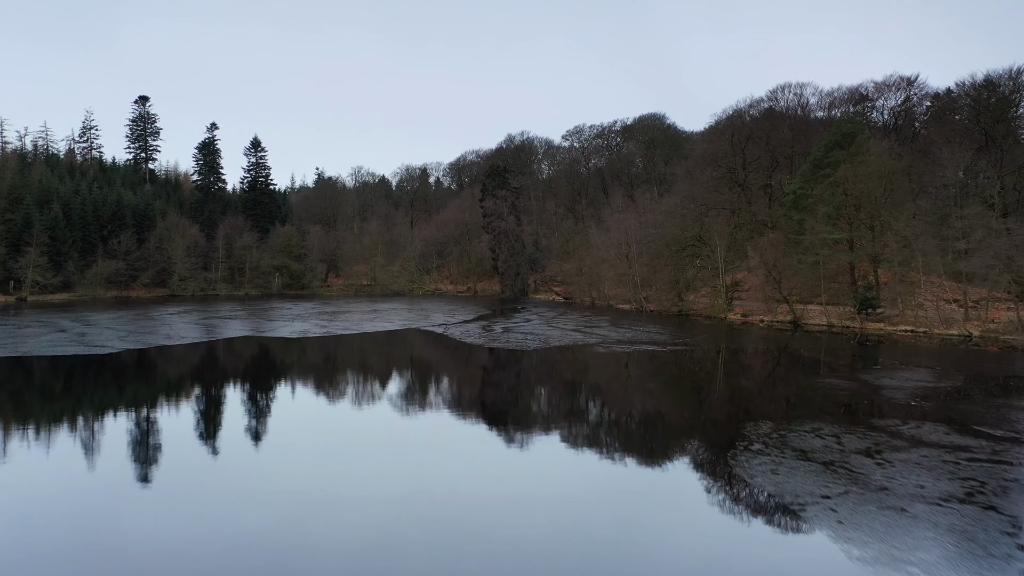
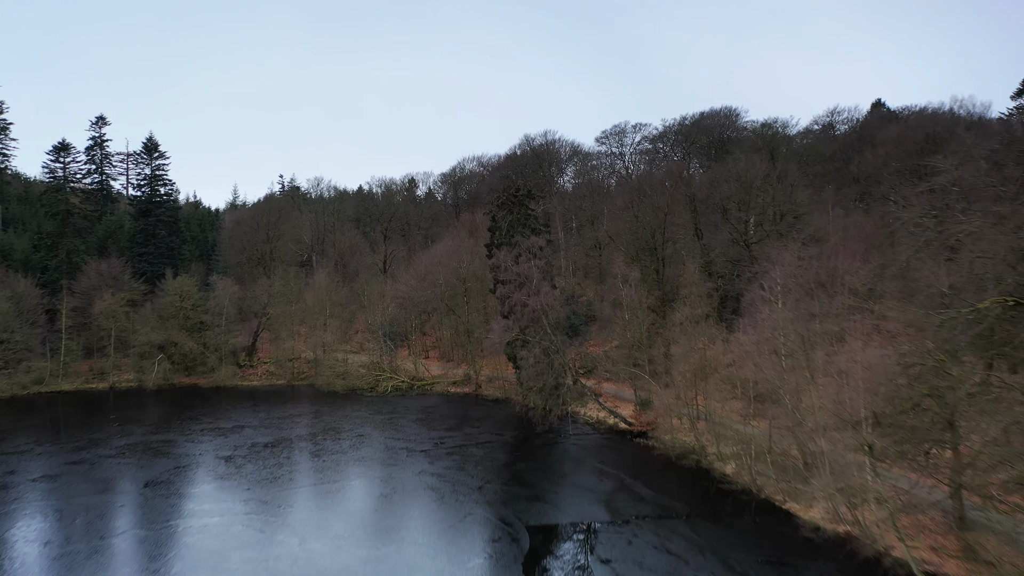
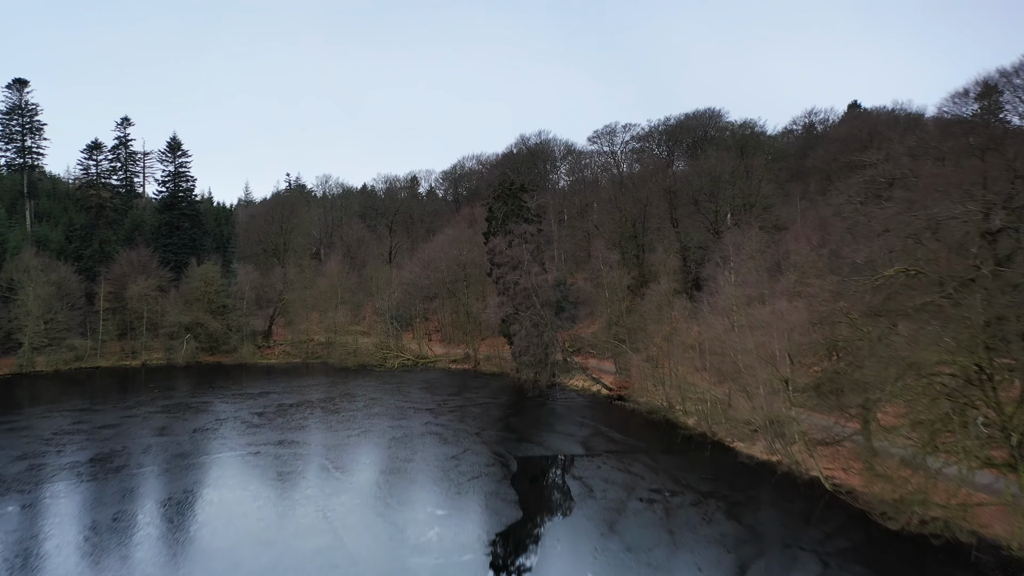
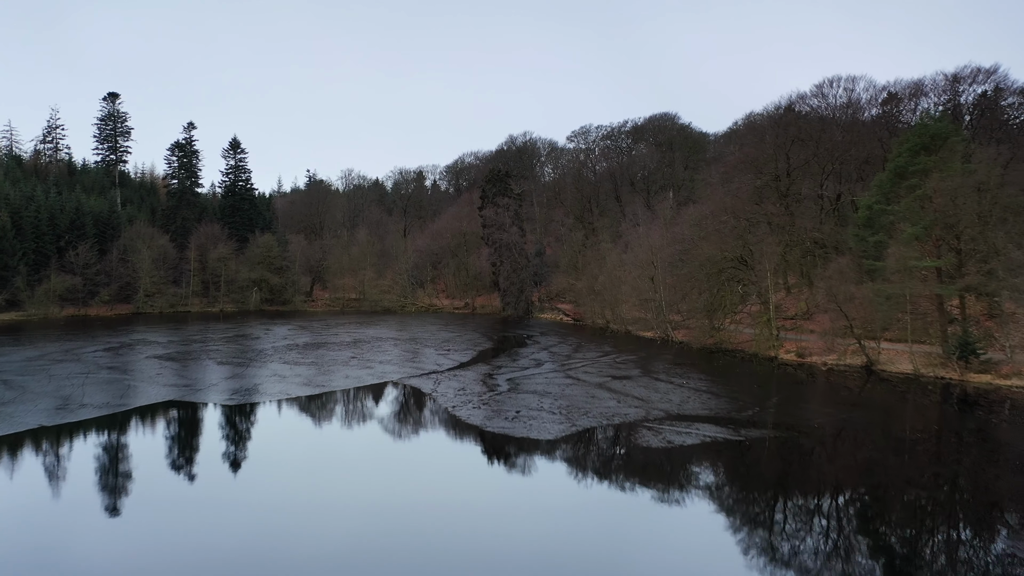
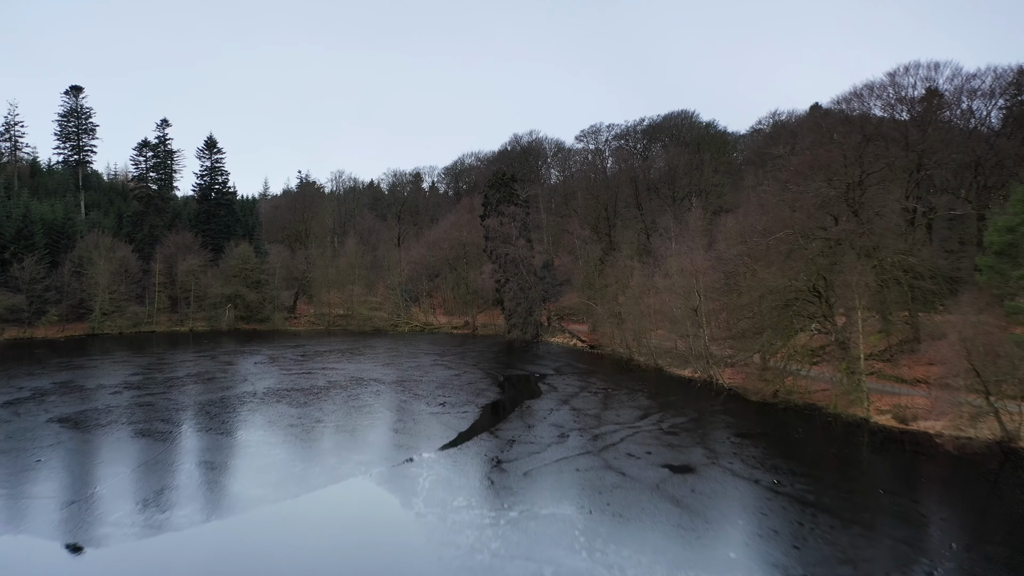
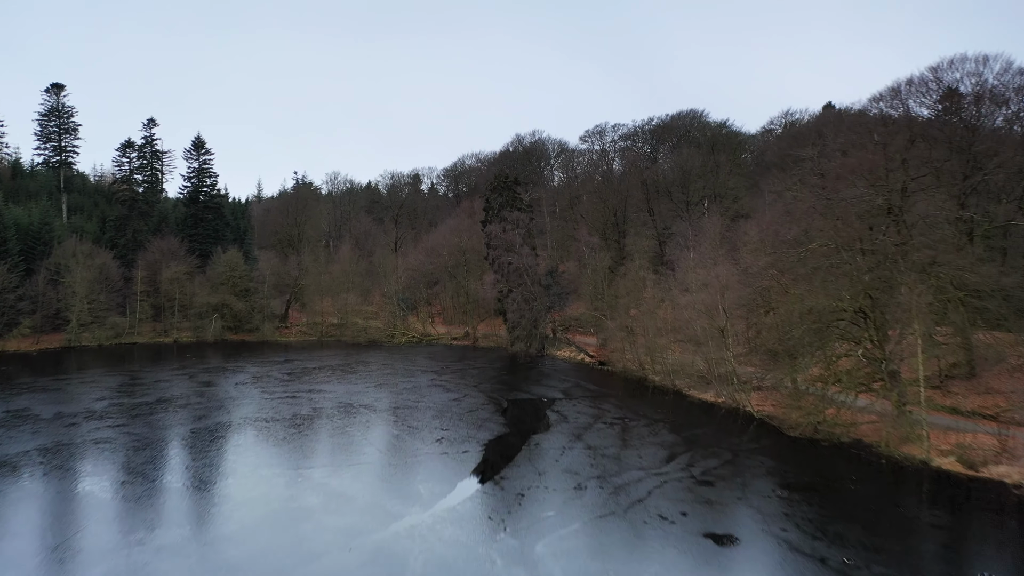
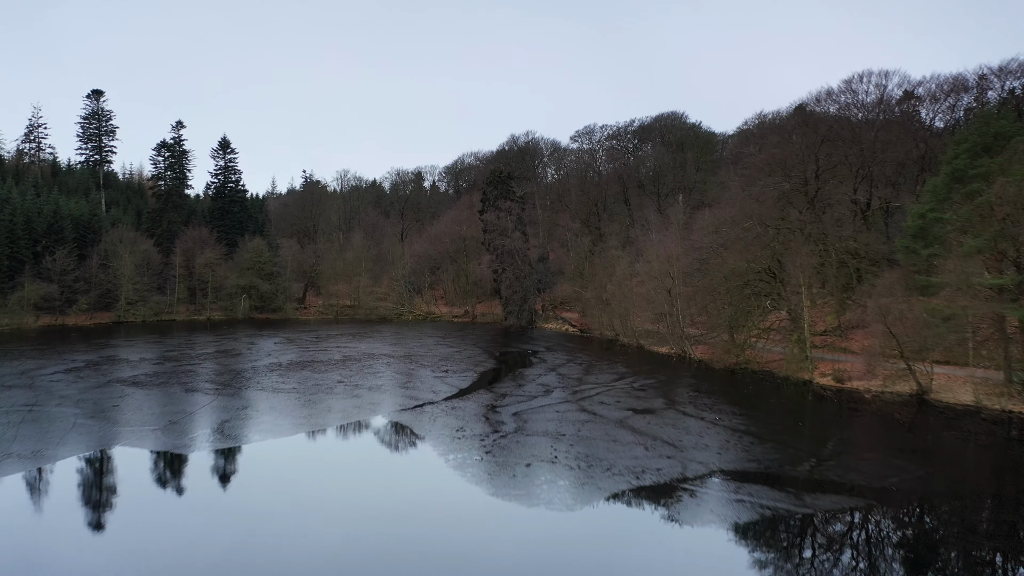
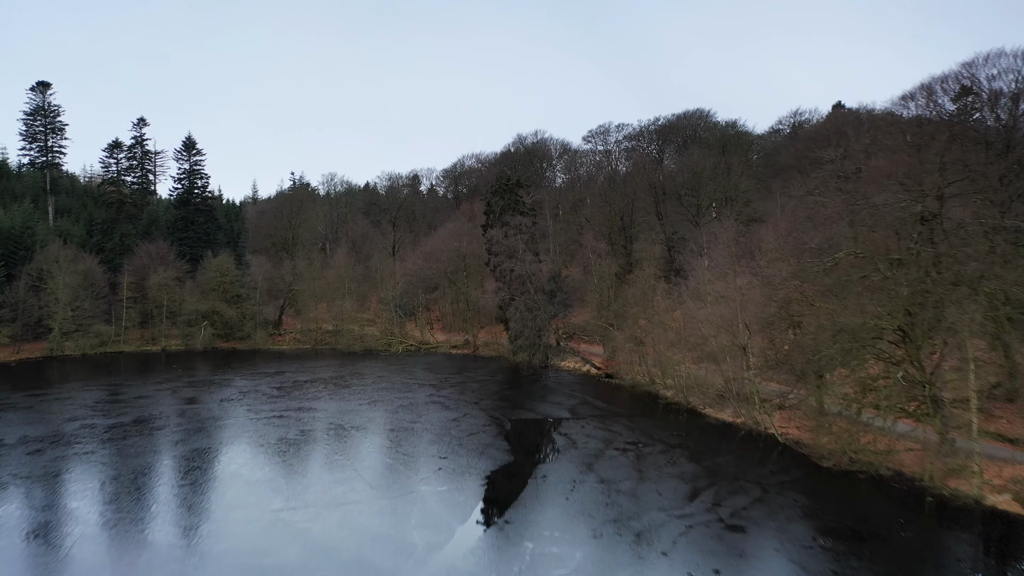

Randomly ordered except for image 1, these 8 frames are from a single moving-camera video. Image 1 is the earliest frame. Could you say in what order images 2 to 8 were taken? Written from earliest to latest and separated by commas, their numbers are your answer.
4, 7, 5, 6, 8, 3, 2
